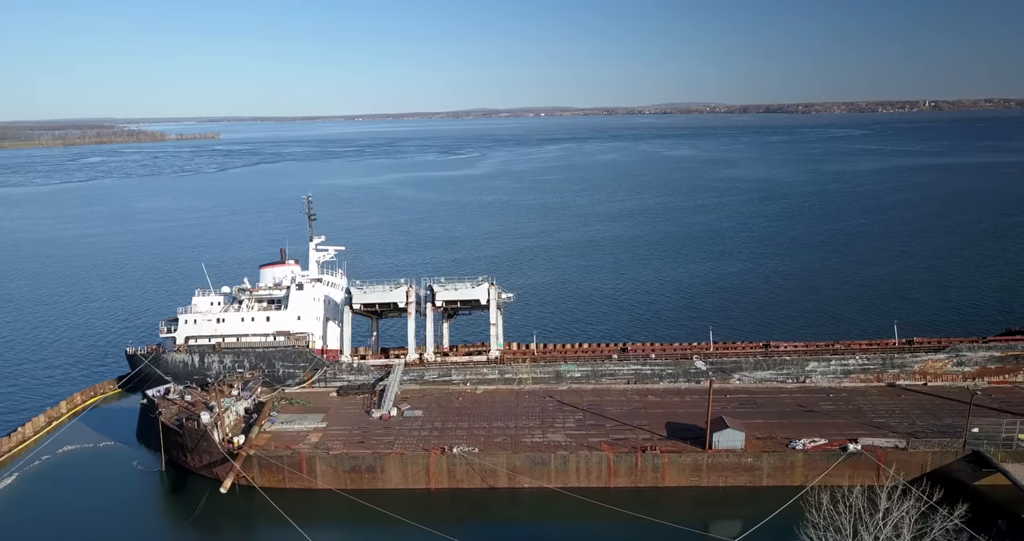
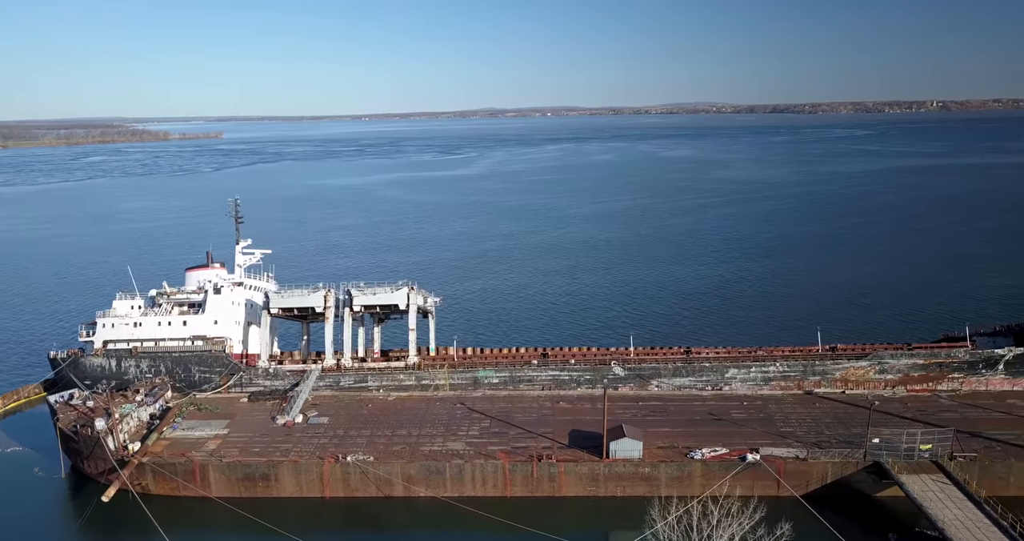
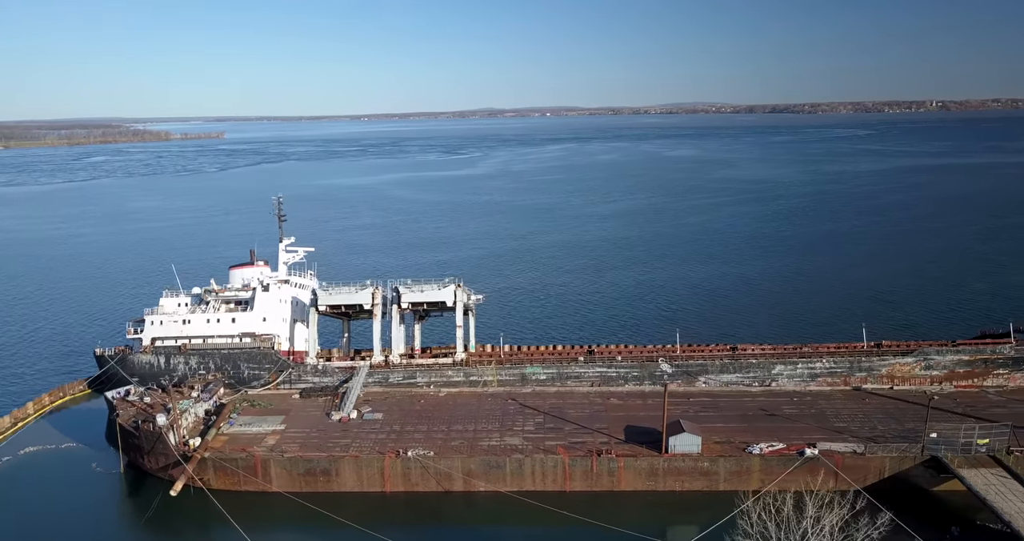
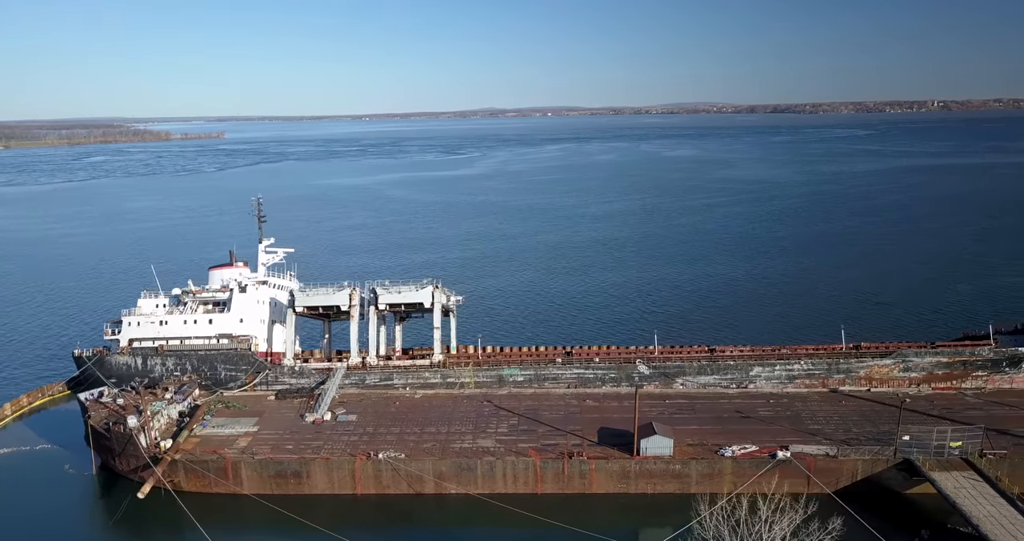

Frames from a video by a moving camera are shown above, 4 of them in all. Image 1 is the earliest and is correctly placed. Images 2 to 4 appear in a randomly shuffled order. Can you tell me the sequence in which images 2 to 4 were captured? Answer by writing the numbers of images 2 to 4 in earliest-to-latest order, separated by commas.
3, 4, 2
